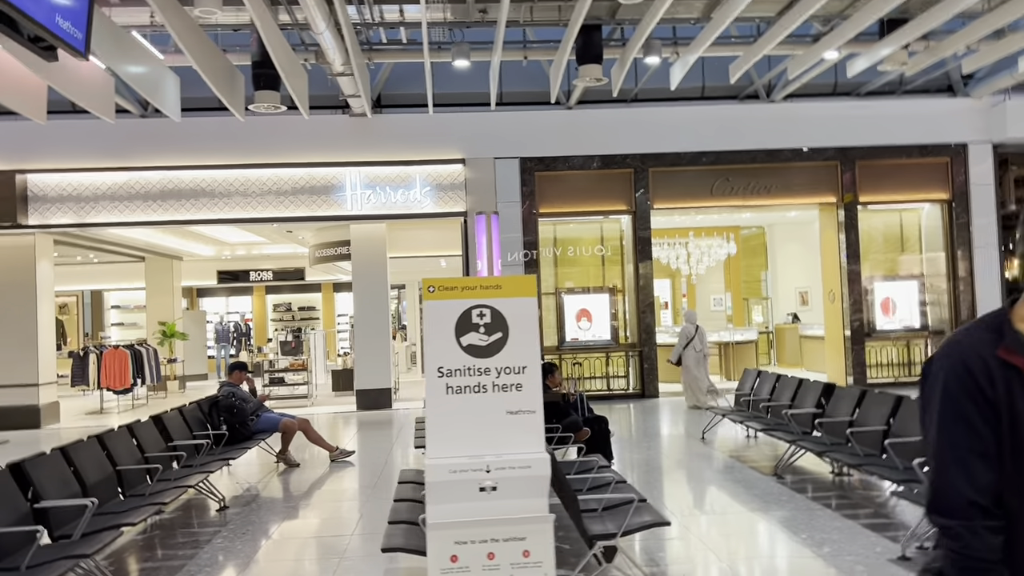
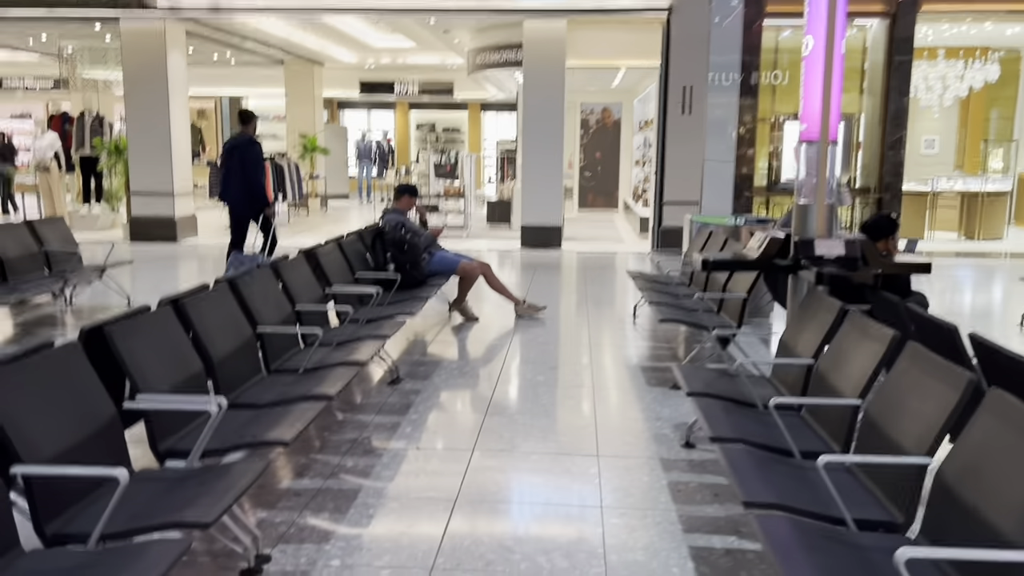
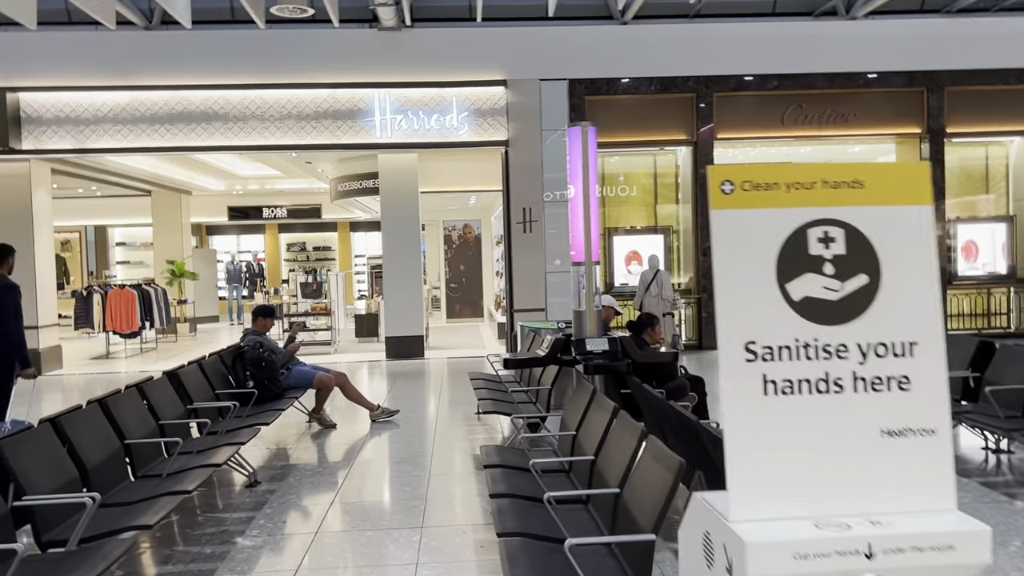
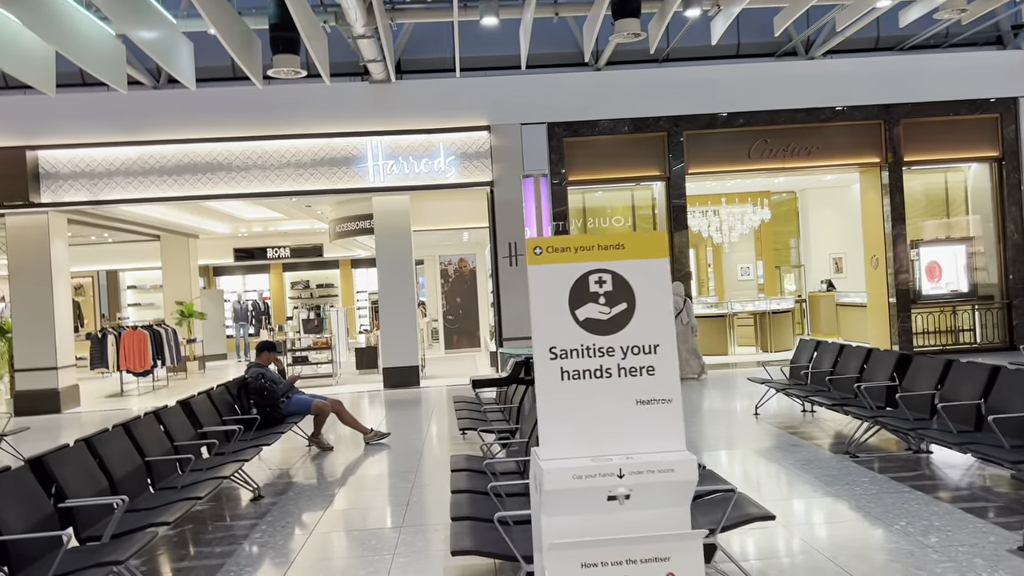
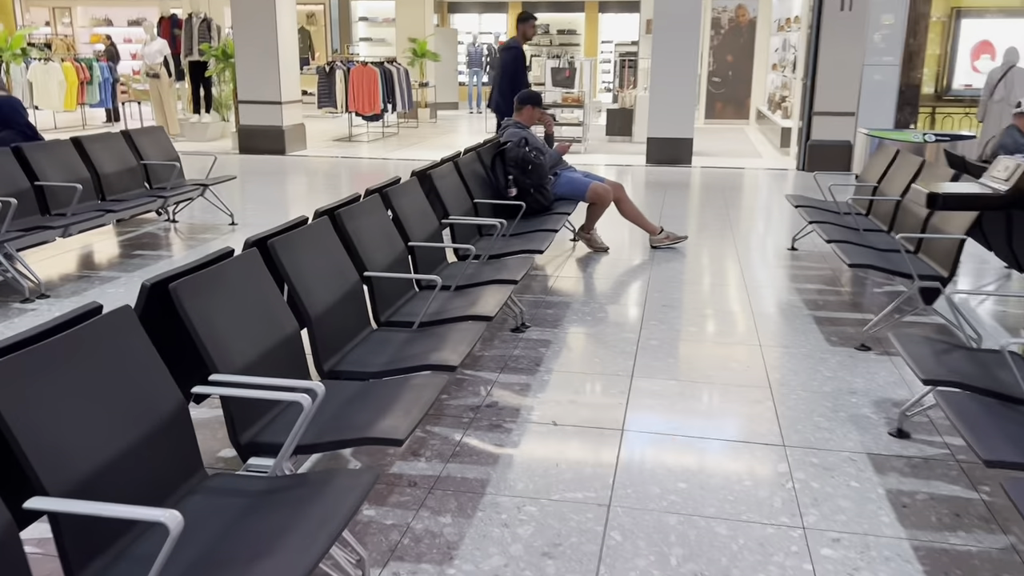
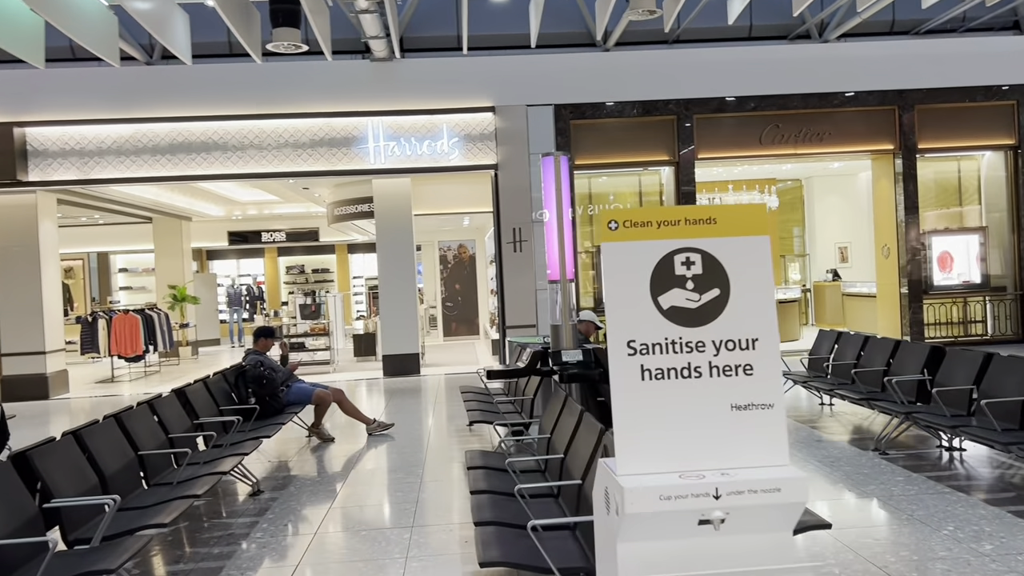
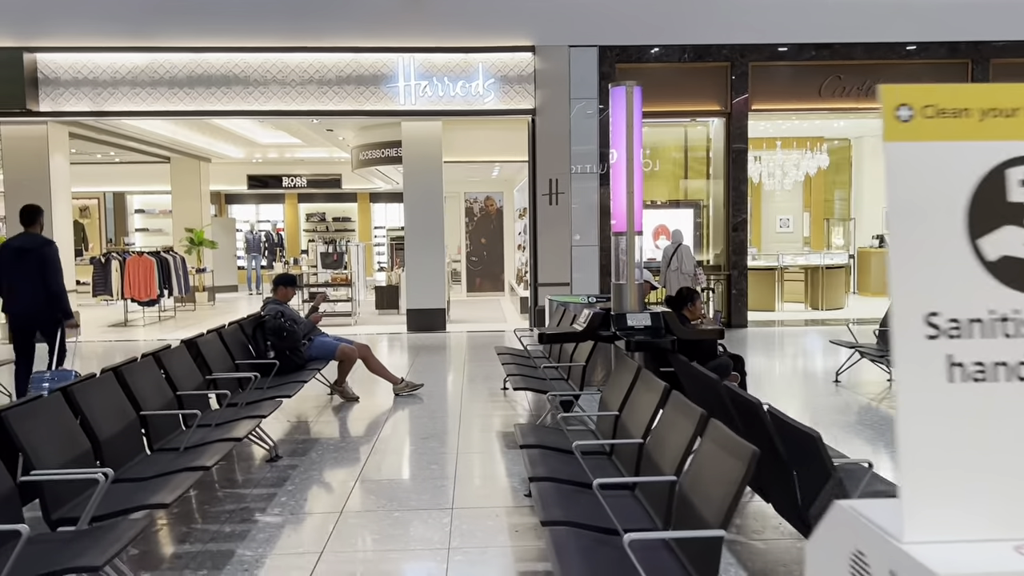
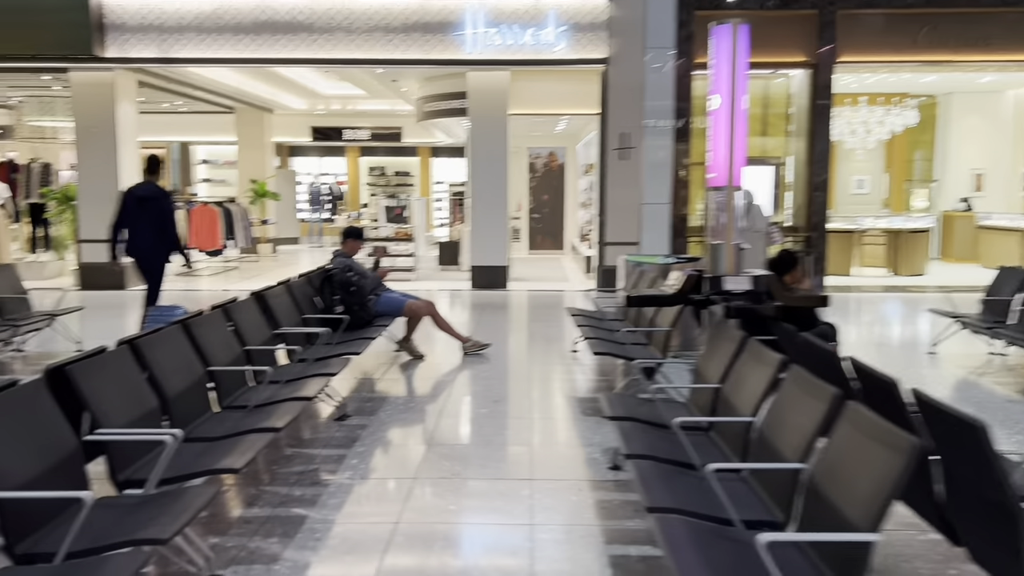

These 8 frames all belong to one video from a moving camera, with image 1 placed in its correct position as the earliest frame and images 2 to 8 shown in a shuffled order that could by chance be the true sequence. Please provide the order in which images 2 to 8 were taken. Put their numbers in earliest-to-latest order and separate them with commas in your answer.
4, 6, 3, 7, 8, 2, 5
